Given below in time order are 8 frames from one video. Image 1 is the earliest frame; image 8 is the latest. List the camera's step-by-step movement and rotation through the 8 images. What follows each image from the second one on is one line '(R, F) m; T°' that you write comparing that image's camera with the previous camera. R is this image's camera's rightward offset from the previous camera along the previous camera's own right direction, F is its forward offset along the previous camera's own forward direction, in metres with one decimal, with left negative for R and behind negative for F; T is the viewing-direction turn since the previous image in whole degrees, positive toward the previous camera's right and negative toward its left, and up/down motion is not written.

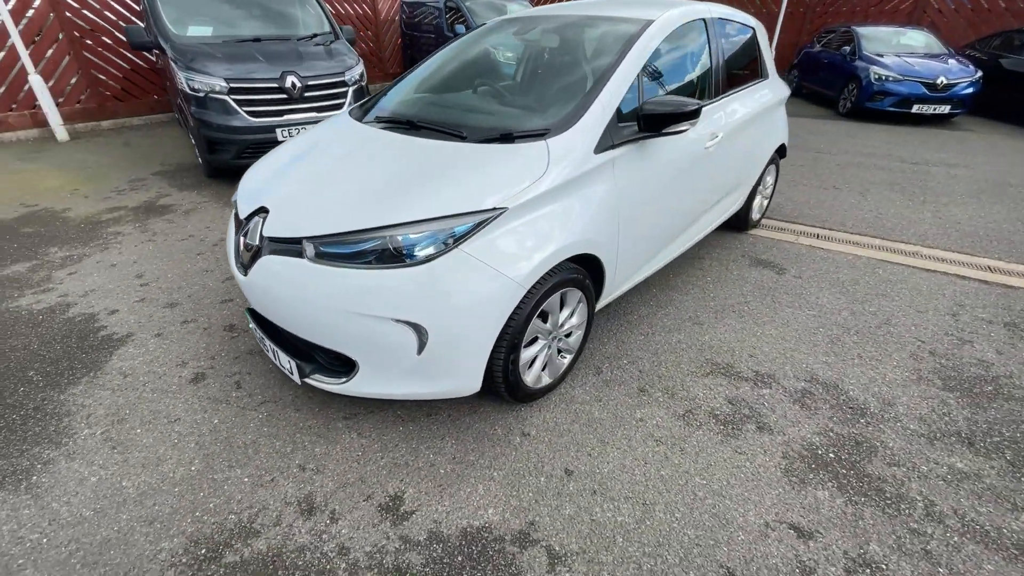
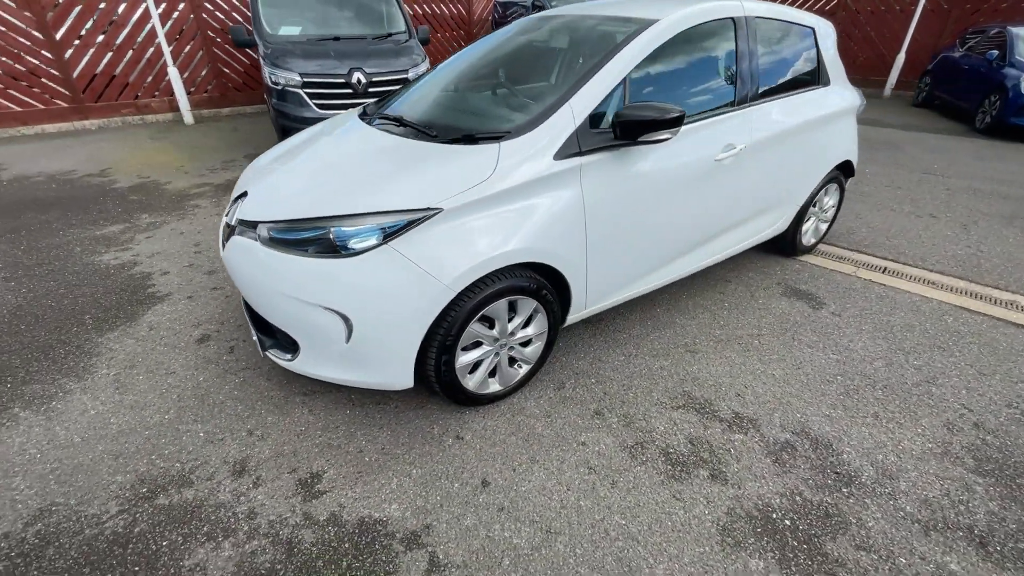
(+0.6, +0.1) m; -11°
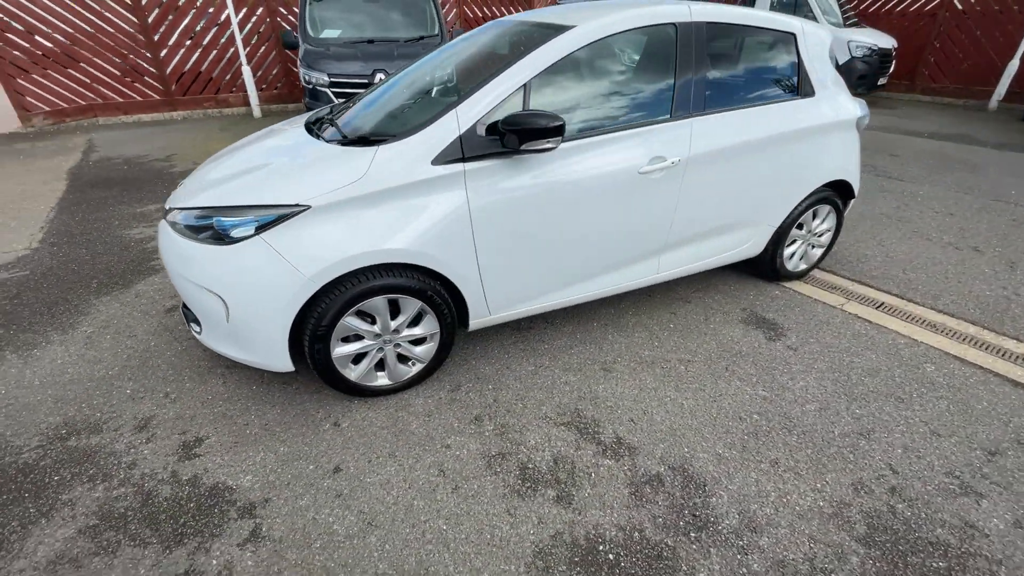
(+0.9, 0.0) m; -9°
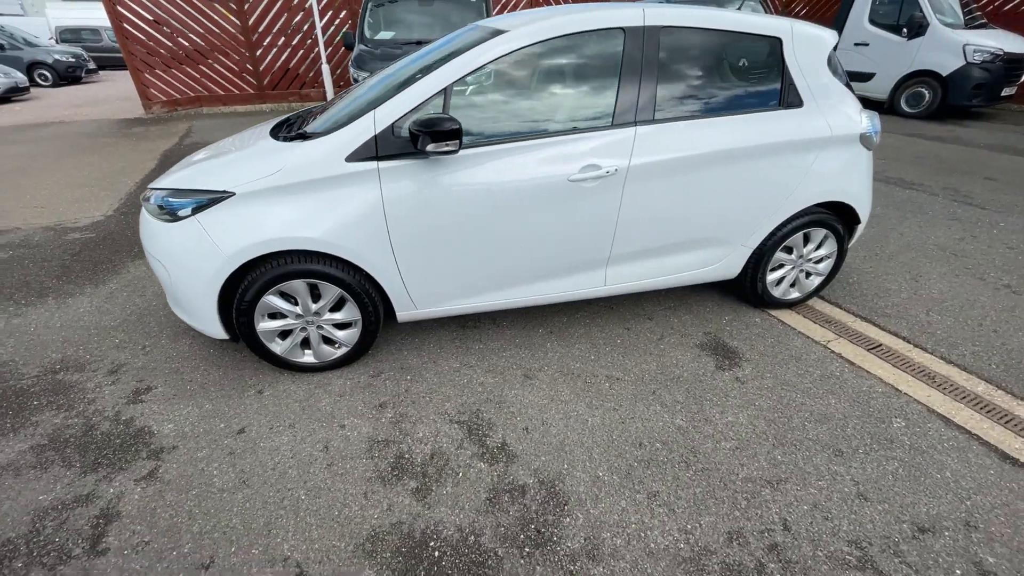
(+0.9, 0.0) m; -10°
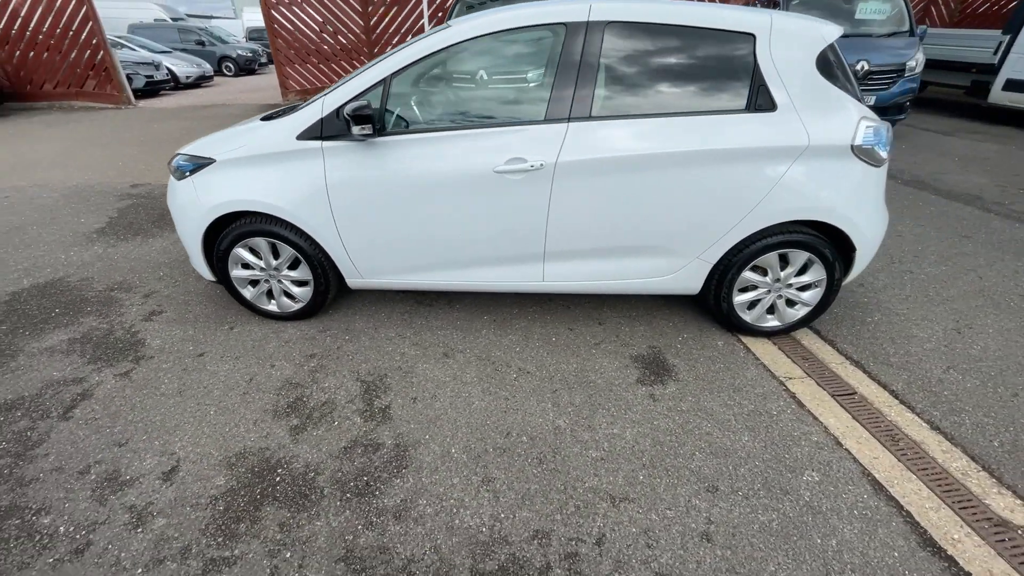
(+1.1, 0.0) m; -14°
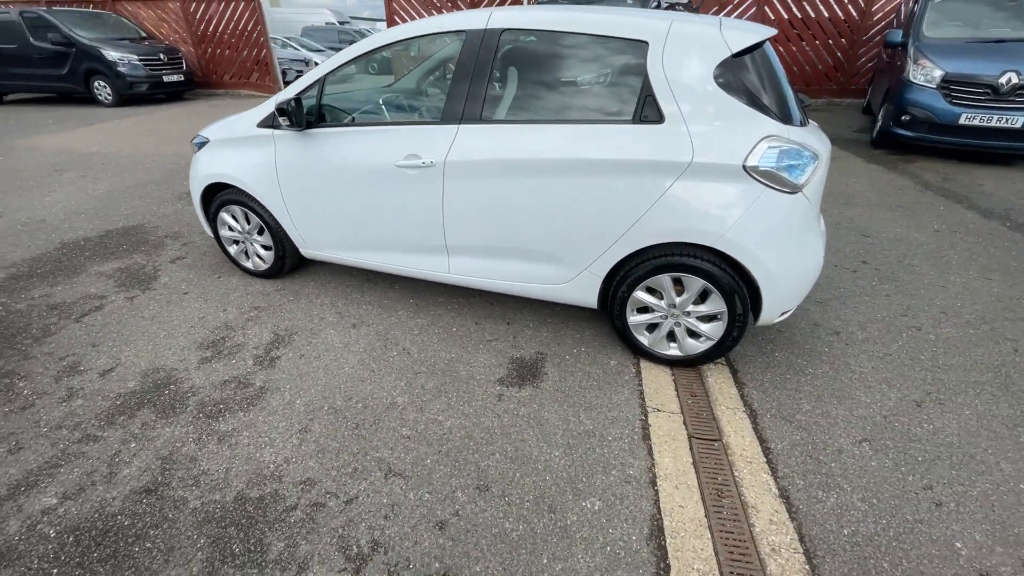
(+1.4, 0.0) m; -15°
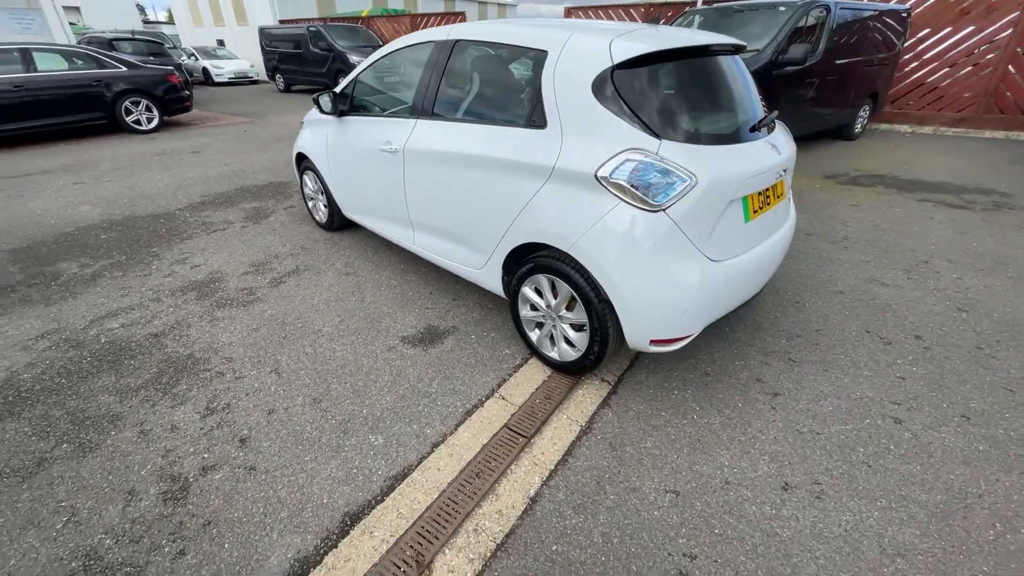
(+1.7, 0.0) m; -22°
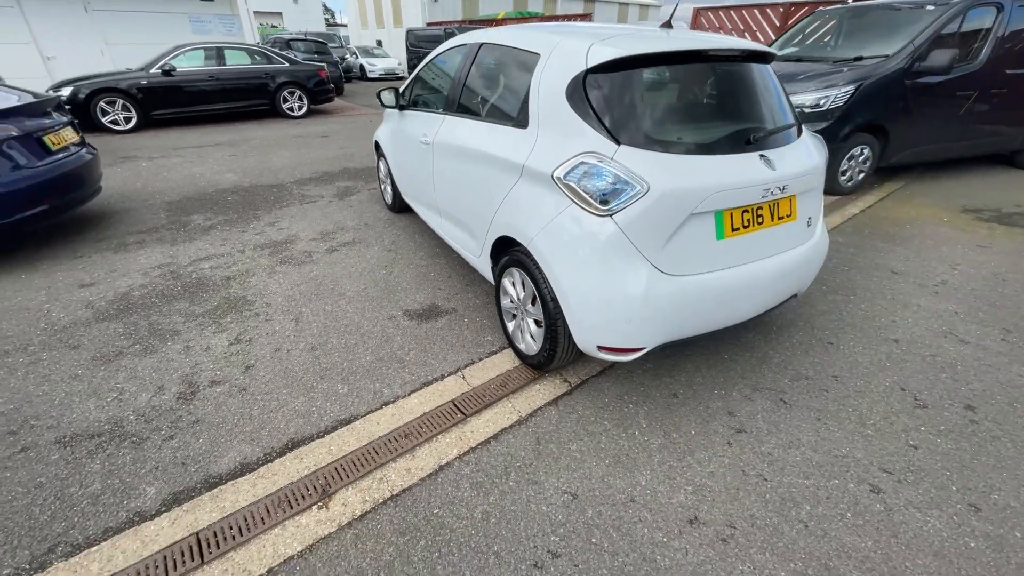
(+0.8, 0.0) m; -14°
